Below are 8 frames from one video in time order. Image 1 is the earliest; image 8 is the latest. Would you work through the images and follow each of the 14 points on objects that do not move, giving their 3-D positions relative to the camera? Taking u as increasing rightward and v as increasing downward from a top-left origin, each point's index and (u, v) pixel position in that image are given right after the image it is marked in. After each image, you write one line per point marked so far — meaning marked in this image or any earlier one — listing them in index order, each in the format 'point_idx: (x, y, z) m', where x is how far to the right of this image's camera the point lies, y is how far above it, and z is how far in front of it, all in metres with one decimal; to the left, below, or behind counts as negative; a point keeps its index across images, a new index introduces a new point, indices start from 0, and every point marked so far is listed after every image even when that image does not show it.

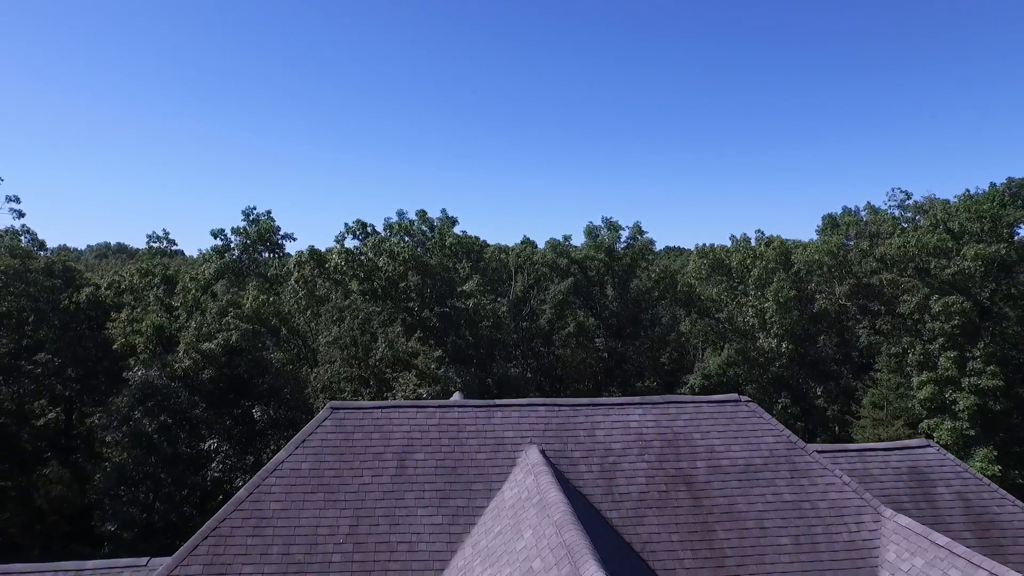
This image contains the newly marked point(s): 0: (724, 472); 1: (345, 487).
0: (+4.3, -3.7, +10.2) m
1: (-3.1, -3.7, +9.5) m
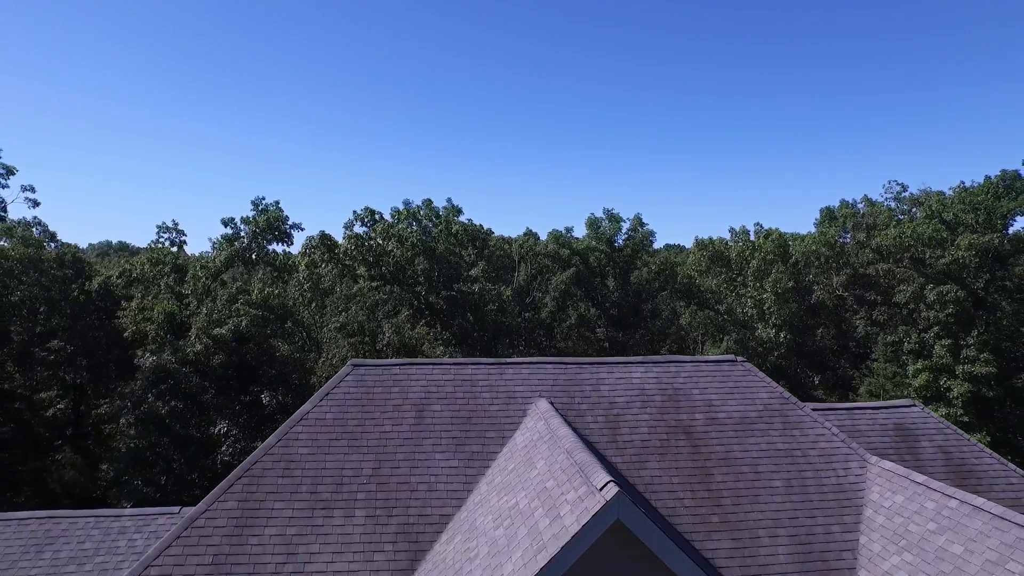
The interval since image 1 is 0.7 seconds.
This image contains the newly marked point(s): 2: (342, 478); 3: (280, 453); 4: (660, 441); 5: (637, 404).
0: (+4.6, -2.9, +10.9) m
1: (-2.9, -2.9, +10.2) m
2: (-3.2, -3.6, +9.5) m
3: (-4.6, -3.2, +9.8) m
4: (+3.1, -3.2, +10.3) m
5: (+2.8, -2.5, +10.9) m
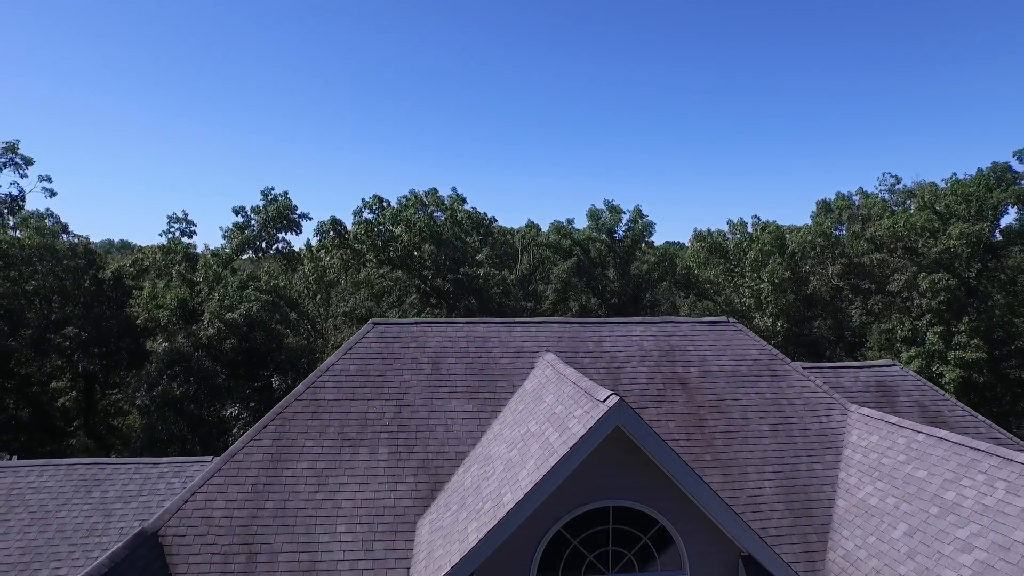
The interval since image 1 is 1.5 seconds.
0: (+4.8, -2.1, +11.8) m
1: (-2.7, -2.1, +11.1) m
2: (-3.0, -2.8, +10.4) m
3: (-4.4, -2.3, +10.7) m
4: (+3.3, -2.3, +11.2) m
5: (+3.0, -1.7, +11.8) m
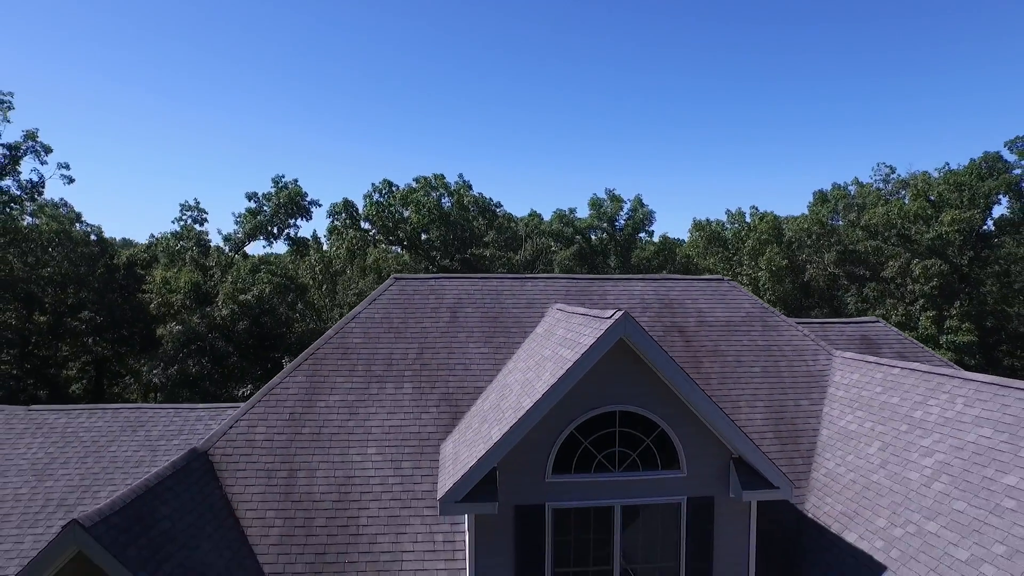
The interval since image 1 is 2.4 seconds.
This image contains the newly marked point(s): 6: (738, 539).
0: (+5.0, -1.0, +12.7) m
1: (-2.4, -1.0, +12.0) m
2: (-2.7, -1.7, +11.4) m
3: (-4.1, -1.2, +11.7) m
4: (+3.6, -1.2, +12.2) m
5: (+3.2, -0.6, +12.8) m
6: (+3.8, -4.2, +8.4) m
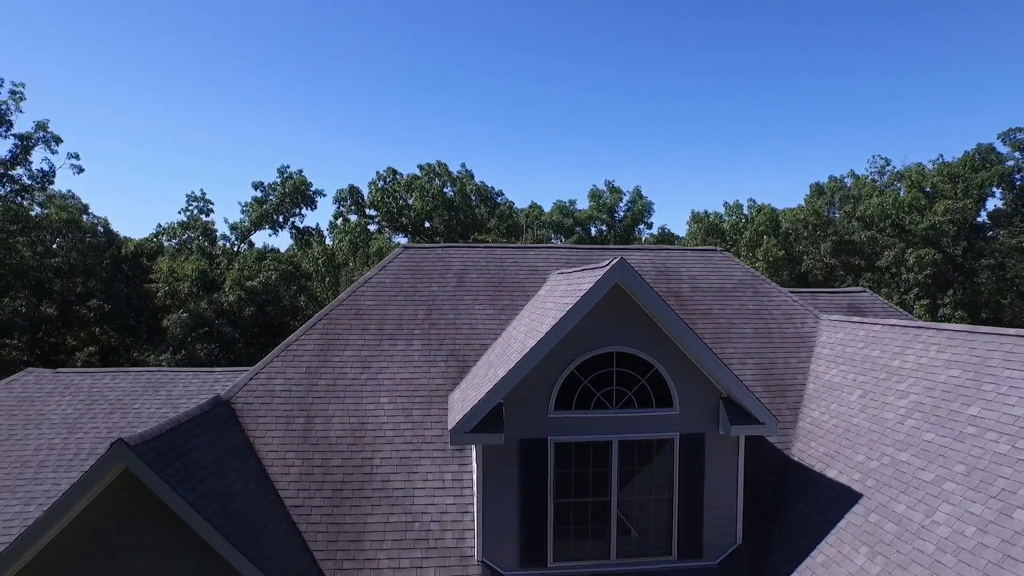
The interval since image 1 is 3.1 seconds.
0: (+5.1, -0.1, +13.3) m
1: (-2.3, -0.1, +12.7) m
2: (-2.7, -0.8, +12.0) m
3: (-4.0, -0.4, +12.3) m
4: (+3.7, -0.3, +12.8) m
5: (+3.3, +0.3, +13.4) m
6: (+3.9, -3.4, +9.0) m
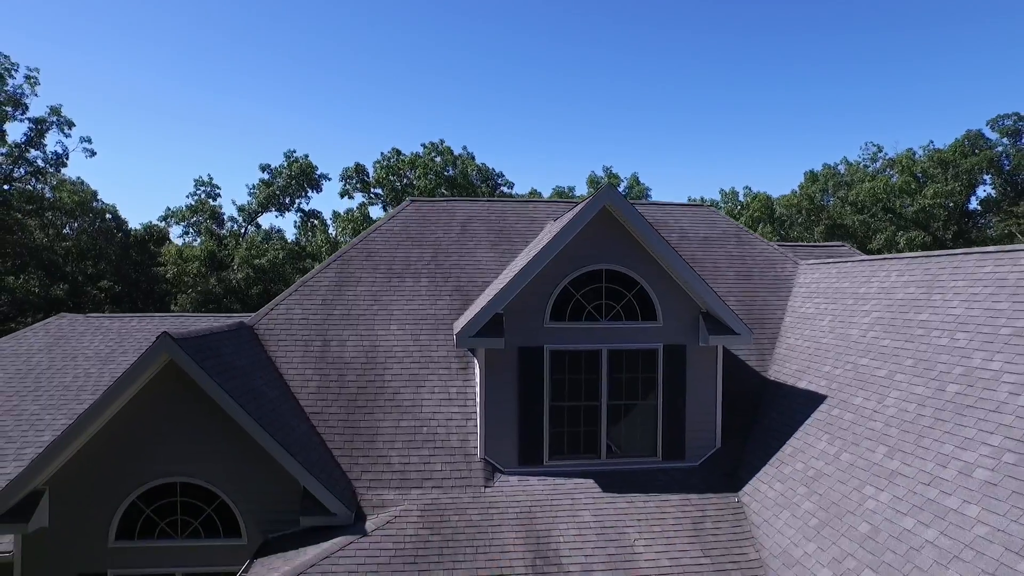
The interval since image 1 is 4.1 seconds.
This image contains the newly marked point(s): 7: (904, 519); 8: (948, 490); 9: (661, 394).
0: (+5.1, +1.3, +14.3) m
1: (-2.3, +1.4, +13.6) m
2: (-2.7, +0.7, +12.9) m
3: (-4.0, +1.1, +13.2) m
4: (+3.7, +1.1, +13.7) m
5: (+3.3, +1.7, +14.4) m
6: (+3.9, -1.9, +9.9) m
7: (+5.3, -3.1, +6.7) m
8: (+5.7, -2.6, +6.5) m
9: (+2.9, -2.1, +9.7) m
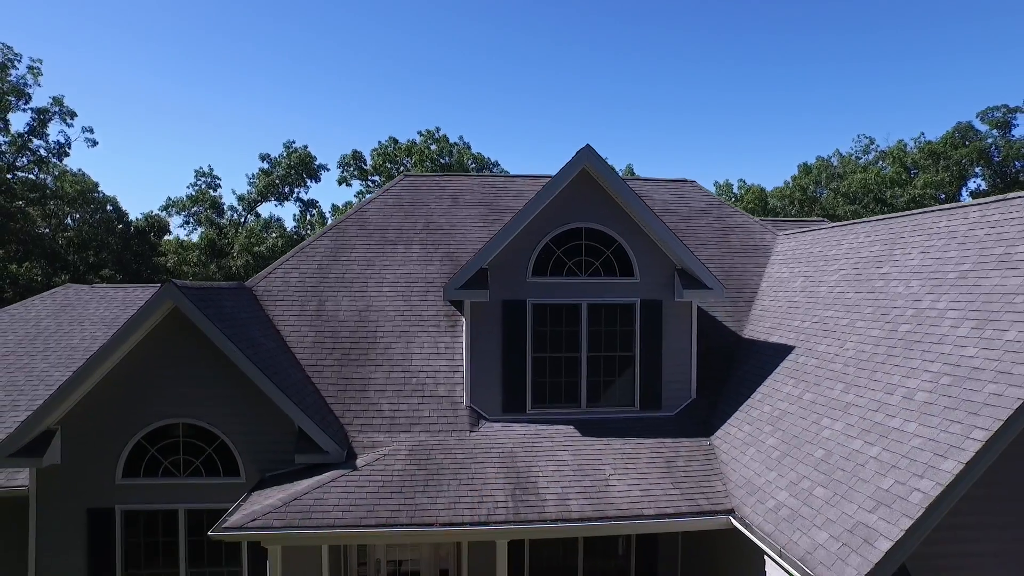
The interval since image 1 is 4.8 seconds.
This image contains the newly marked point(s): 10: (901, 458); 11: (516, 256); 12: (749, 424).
0: (+4.8, +2.2, +14.8) m
1: (-2.7, +2.2, +14.1) m
2: (-3.0, +1.5, +13.5) m
3: (-4.3, +2.0, +13.8) m
4: (+3.3, +2.0, +14.3) m
5: (+3.0, +2.6, +14.9) m
6: (+3.6, -1.0, +10.5) m
7: (+5.0, -2.2, +7.2) m
8: (+5.4, -1.8, +7.1) m
9: (+2.6, -1.2, +10.3) m
10: (+5.0, -2.2, +6.4) m
11: (+0.1, +0.6, +10.0) m
12: (+4.4, -2.5, +9.2) m
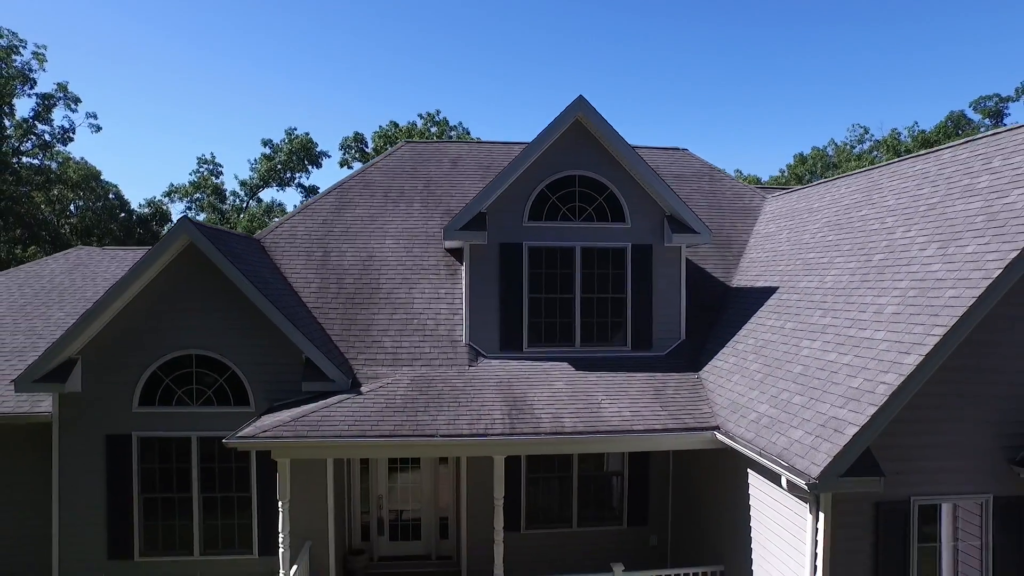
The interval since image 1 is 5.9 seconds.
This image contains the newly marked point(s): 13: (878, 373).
0: (+4.7, +3.4, +15.3) m
1: (-2.7, +3.4, +14.6) m
2: (-3.0, +2.7, +13.9) m
3: (-4.4, +3.2, +14.3) m
4: (+3.3, +3.2, +14.8) m
5: (+2.9, +3.8, +15.4) m
6: (+3.5, +0.2, +11.0) m
7: (+4.9, -1.0, +7.7) m
8: (+5.4, -0.6, +7.6) m
9: (+2.6, 0.0, +10.8) m
10: (+5.0, -1.0, +6.9) m
11: (0.0, +1.8, +10.5) m
12: (+4.3, -1.3, +9.7) m
13: (+4.9, -1.1, +6.7) m
